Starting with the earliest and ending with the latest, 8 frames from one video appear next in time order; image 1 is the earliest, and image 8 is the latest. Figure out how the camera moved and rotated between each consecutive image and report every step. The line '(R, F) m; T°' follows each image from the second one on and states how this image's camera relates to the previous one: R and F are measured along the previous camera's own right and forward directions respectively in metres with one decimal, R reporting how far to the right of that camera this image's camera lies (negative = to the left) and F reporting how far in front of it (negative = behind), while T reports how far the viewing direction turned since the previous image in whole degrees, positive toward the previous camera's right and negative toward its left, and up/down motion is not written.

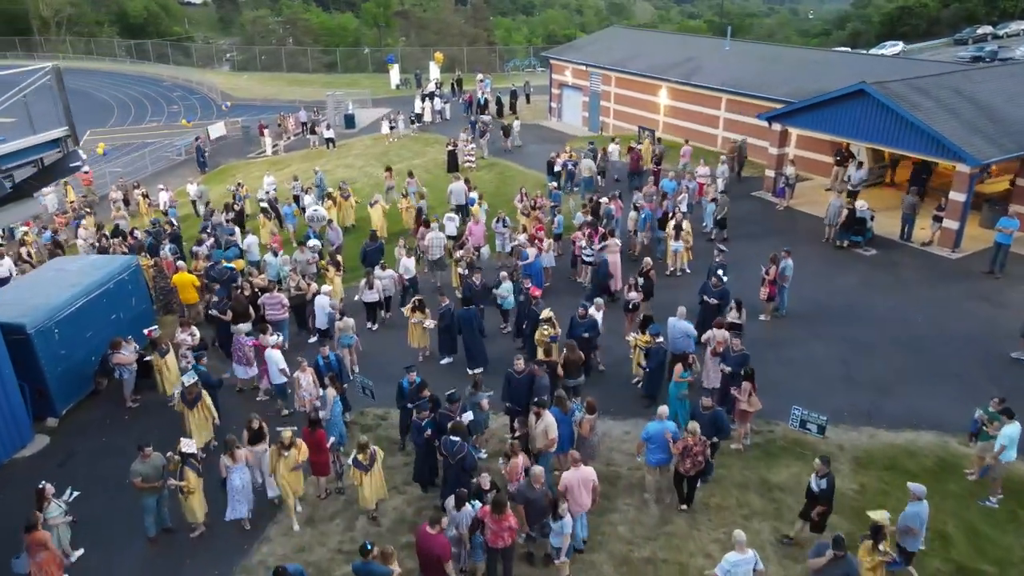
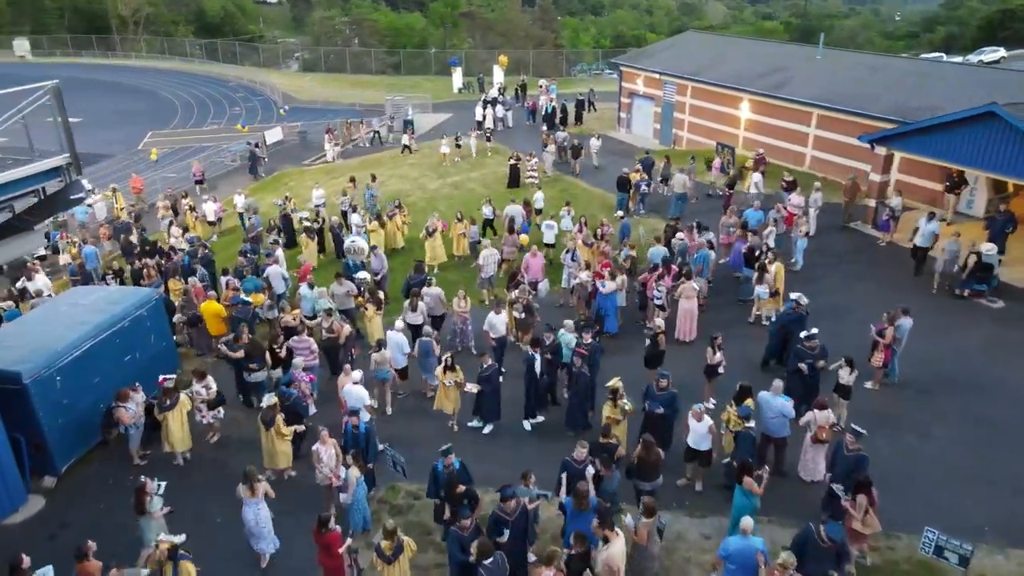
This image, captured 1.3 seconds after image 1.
(-0.1, +2.0) m; -5°
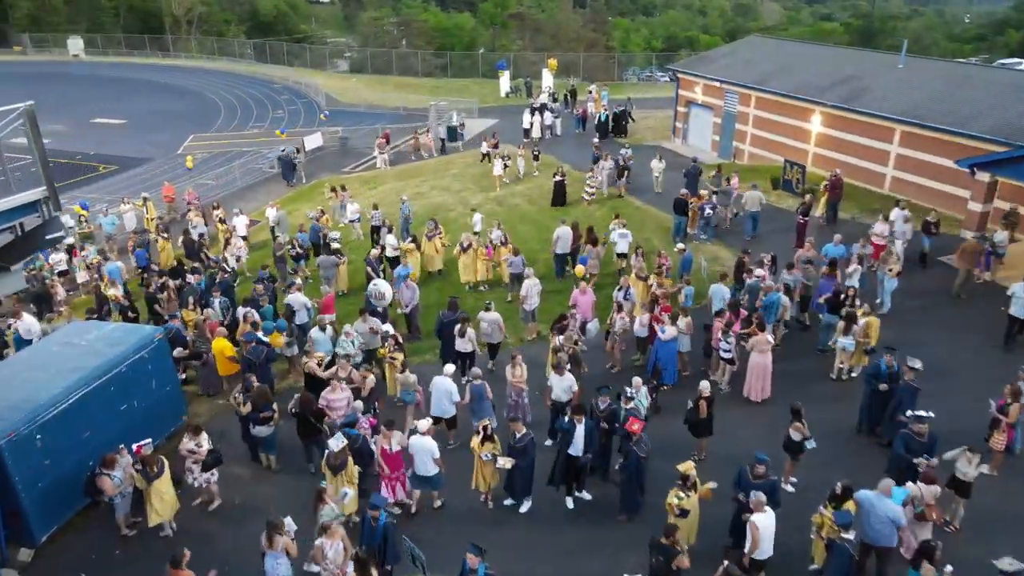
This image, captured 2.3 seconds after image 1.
(-0.1, +1.8) m; -3°
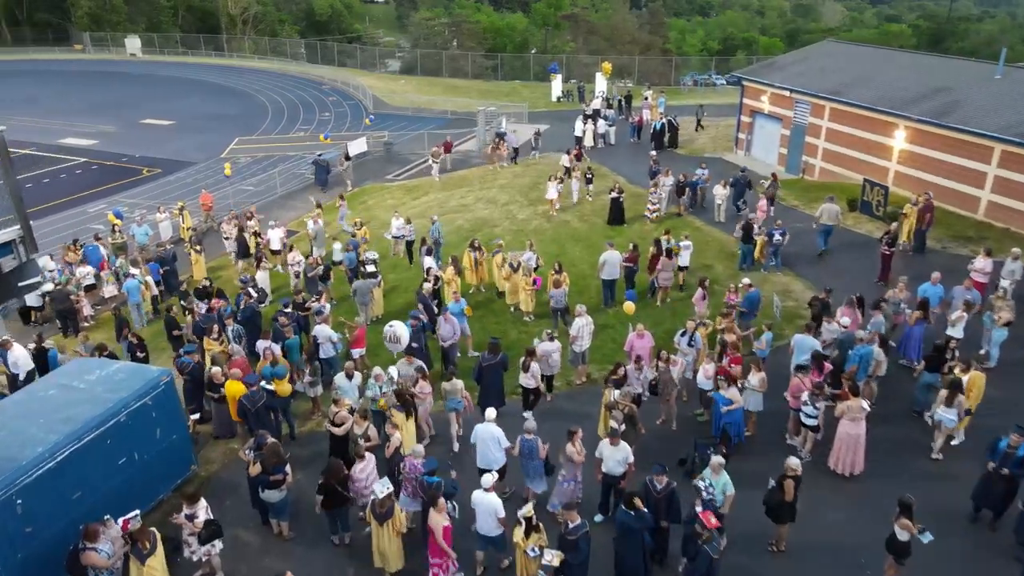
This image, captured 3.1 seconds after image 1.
(-0.1, +1.6) m; -4°
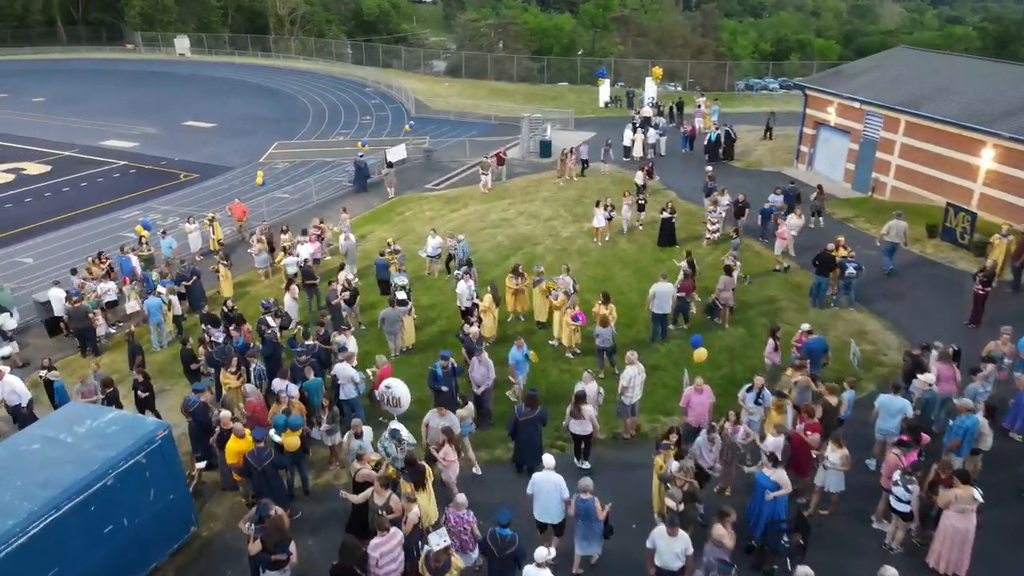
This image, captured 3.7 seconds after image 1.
(0.0, +1.4) m; -3°
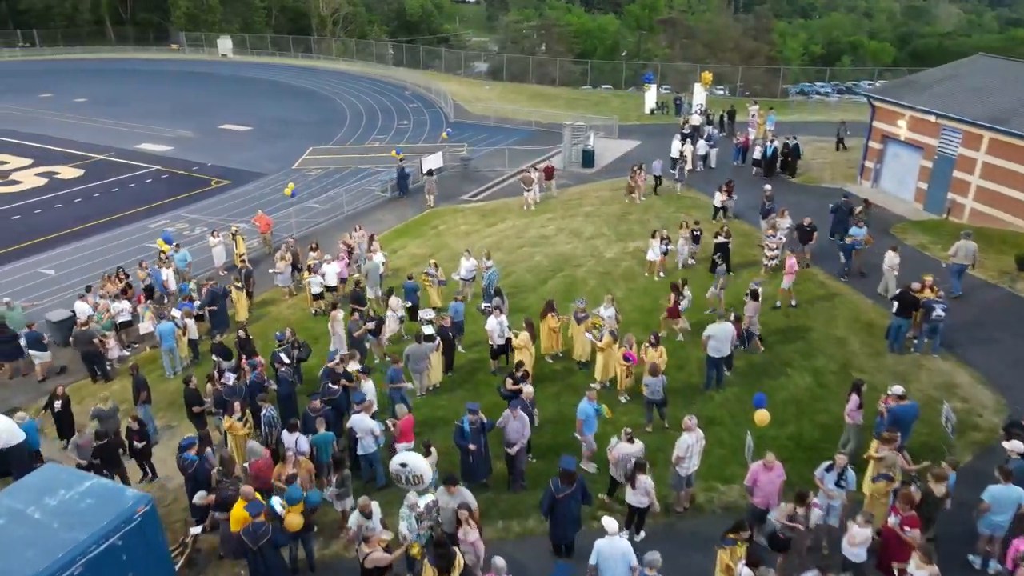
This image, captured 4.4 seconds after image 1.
(0.0, +1.5) m; -3°
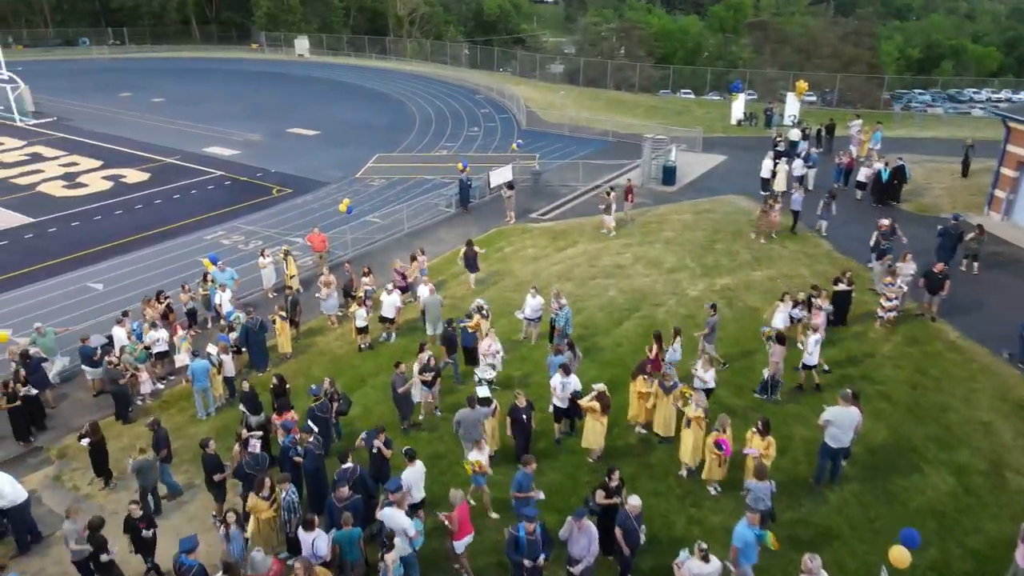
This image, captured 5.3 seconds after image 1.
(-0.1, +2.1) m; -5°
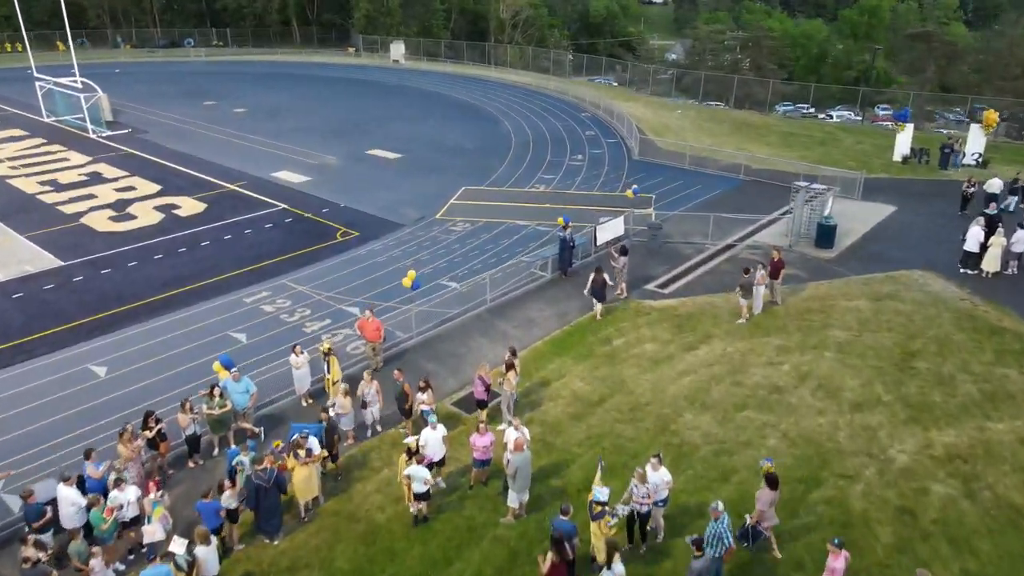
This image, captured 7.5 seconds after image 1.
(-0.6, +5.6) m; -7°
